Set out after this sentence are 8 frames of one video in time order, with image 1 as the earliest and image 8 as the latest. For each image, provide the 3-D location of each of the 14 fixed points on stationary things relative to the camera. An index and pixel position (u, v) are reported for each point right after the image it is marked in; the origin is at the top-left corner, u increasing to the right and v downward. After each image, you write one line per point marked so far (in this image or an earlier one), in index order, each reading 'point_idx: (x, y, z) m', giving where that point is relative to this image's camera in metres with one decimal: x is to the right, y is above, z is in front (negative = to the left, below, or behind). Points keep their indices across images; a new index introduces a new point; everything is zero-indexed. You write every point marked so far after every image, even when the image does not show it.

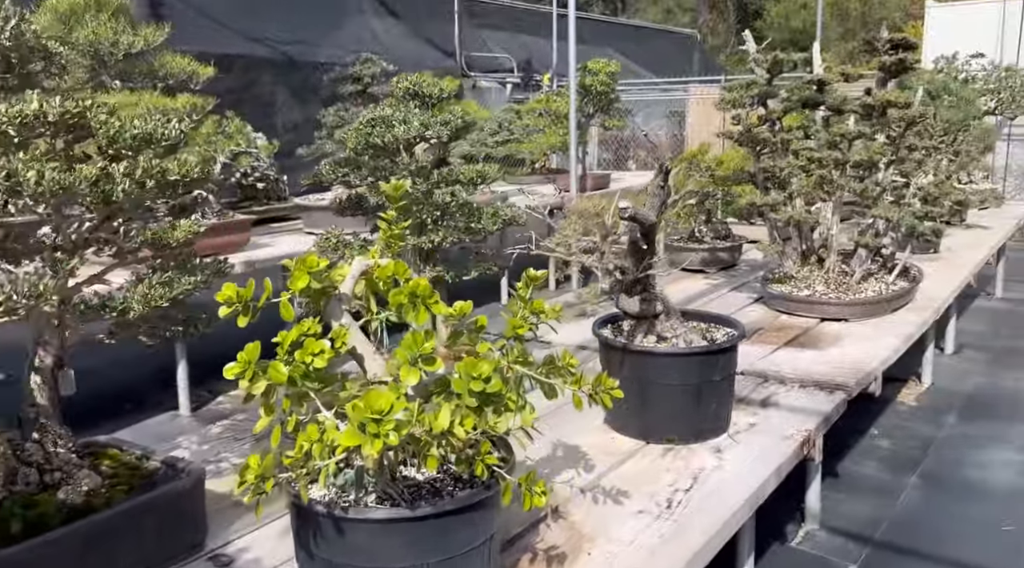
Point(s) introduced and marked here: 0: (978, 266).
0: (+2.6, +0.1, +4.6) m
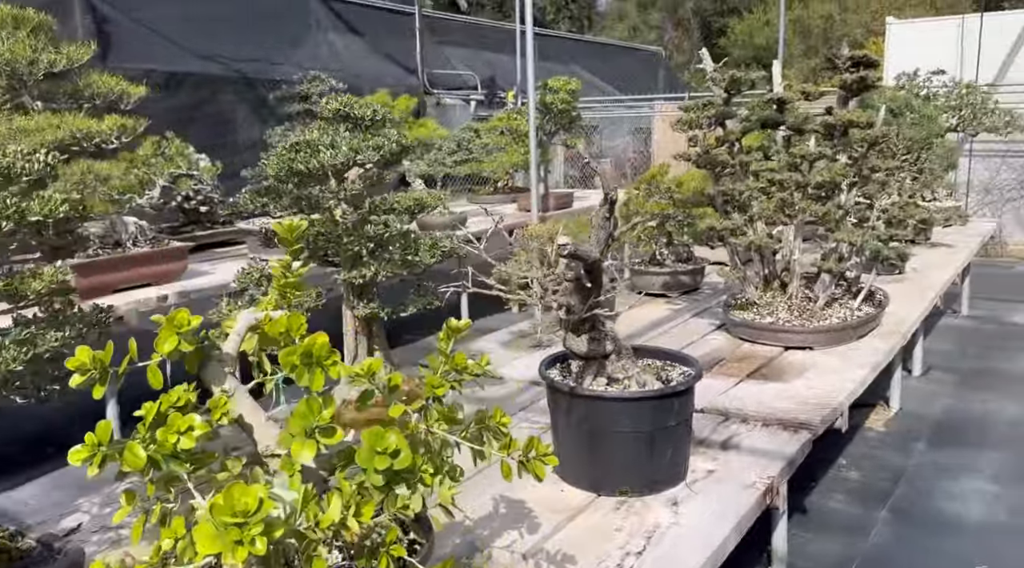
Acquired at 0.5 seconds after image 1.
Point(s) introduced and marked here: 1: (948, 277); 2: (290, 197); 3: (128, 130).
0: (+2.3, 0.0, +4.5) m
1: (+2.4, 0.0, +4.7) m
2: (-0.6, +0.2, +2.2) m
3: (-1.7, +0.7, +3.6) m
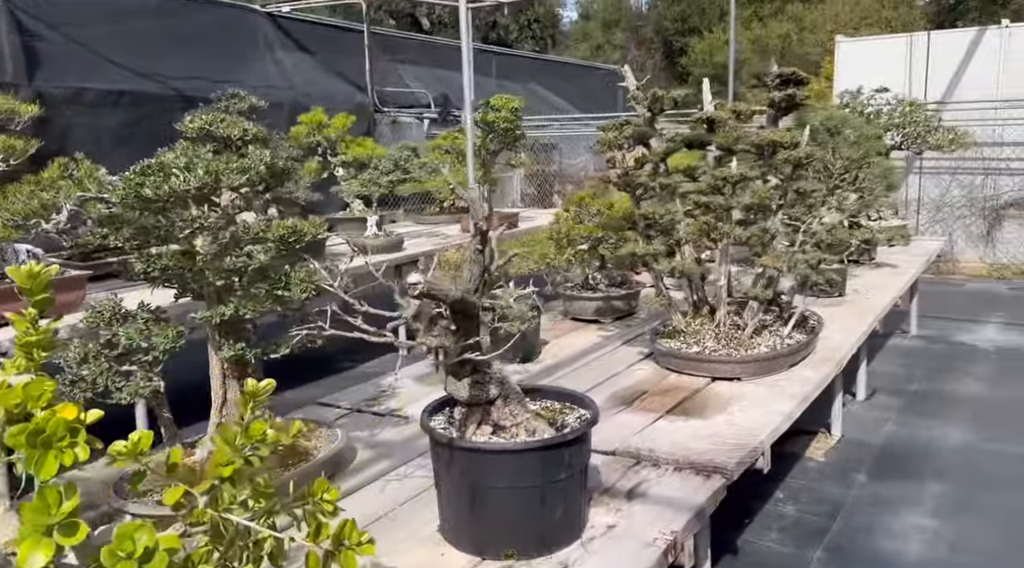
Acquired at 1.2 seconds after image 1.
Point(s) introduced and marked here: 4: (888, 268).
0: (+1.9, -0.1, +4.4) m
1: (+2.1, -0.1, +4.6) m
2: (-0.9, +0.1, +2.0) m
3: (-2.0, +0.5, +3.4) m
4: (+2.4, +0.1, +5.4) m
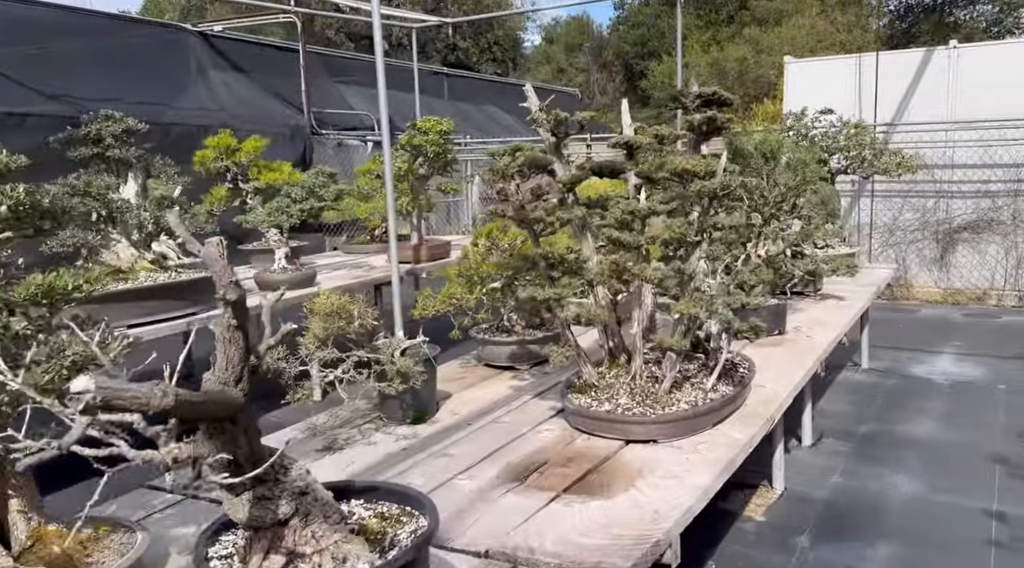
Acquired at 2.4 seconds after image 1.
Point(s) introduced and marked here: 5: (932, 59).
0: (+1.5, -0.3, +4.0) m
1: (+1.6, -0.3, +4.2) m
2: (-1.2, 0.0, +1.5) m
3: (-2.4, +0.3, +2.9) m
4: (+1.9, -0.1, +5.0) m
5: (+4.1, +2.2, +8.2) m
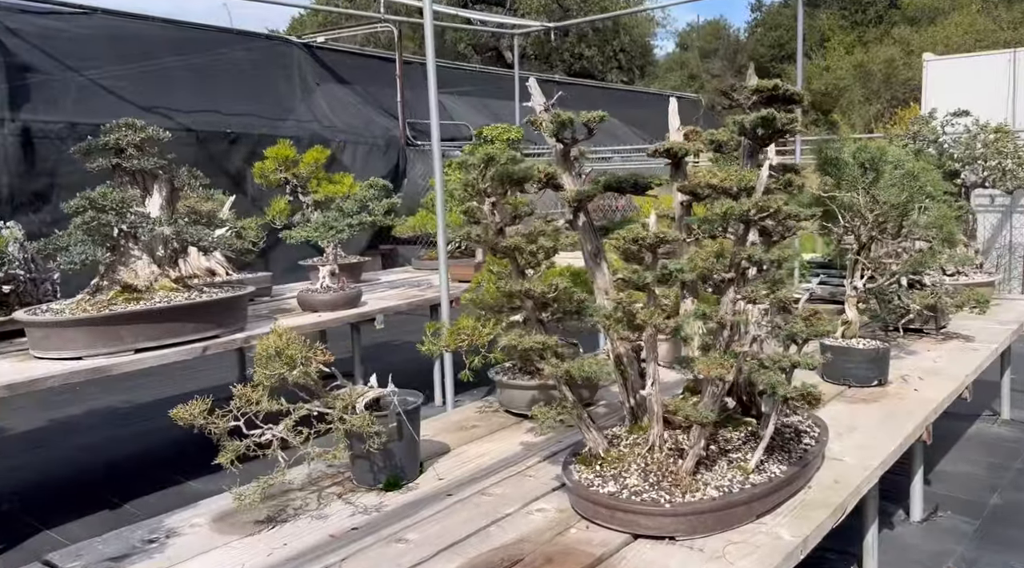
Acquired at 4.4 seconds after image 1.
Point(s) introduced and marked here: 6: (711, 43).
0: (+1.6, -0.5, +3.2) m
1: (+1.8, -0.4, +3.4) m
2: (-1.5, -0.1, +1.2) m
3: (-2.4, +0.3, +2.7) m
4: (+2.2, -0.3, +4.1) m
5: (+4.9, +1.9, +7.0) m
6: (+4.5, +5.6, +19.5) m
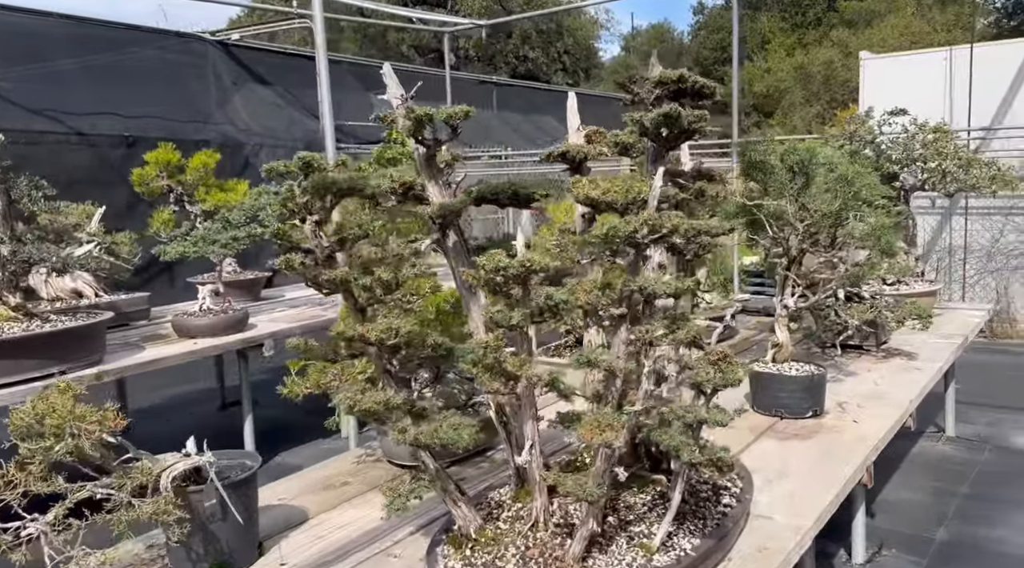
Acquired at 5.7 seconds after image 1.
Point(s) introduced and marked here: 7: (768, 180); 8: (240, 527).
0: (+1.2, -0.5, +2.8) m
1: (+1.4, -0.5, +3.0) m
2: (-1.7, -0.2, +0.6) m
3: (-2.8, +0.2, +2.1) m
4: (+1.7, -0.3, +3.8) m
5: (+4.2, +1.9, +6.8) m
6: (+3.1, +5.5, +19.3) m
7: (+0.9, +0.4, +3.1) m
8: (-0.6, -0.6, +2.0) m
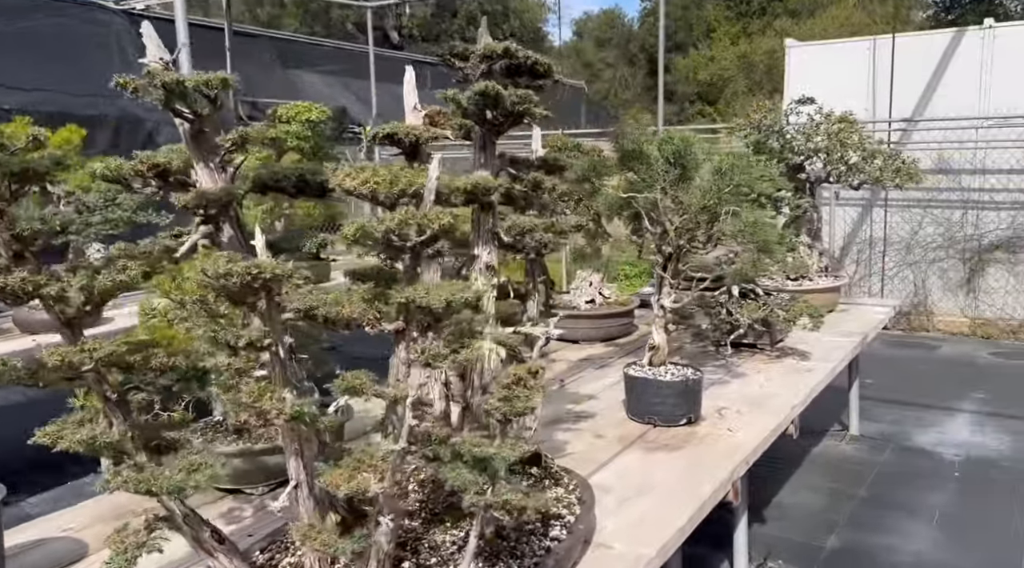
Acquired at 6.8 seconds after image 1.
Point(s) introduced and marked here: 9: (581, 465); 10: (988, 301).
0: (+0.8, -0.5, +2.6) m
1: (+0.9, -0.5, +2.8) m
2: (-2.1, -0.2, +0.2) m
3: (-3.2, +0.2, +1.6) m
4: (+1.2, -0.3, +3.6) m
5: (+3.5, +1.9, +6.7) m
6: (+1.7, +5.8, +19.1) m
7: (+0.5, +0.4, +2.9) m
8: (-1.1, -0.6, +1.7) m
9: (+0.2, -0.6, +2.6) m
10: (+3.6, -0.1, +6.4) m
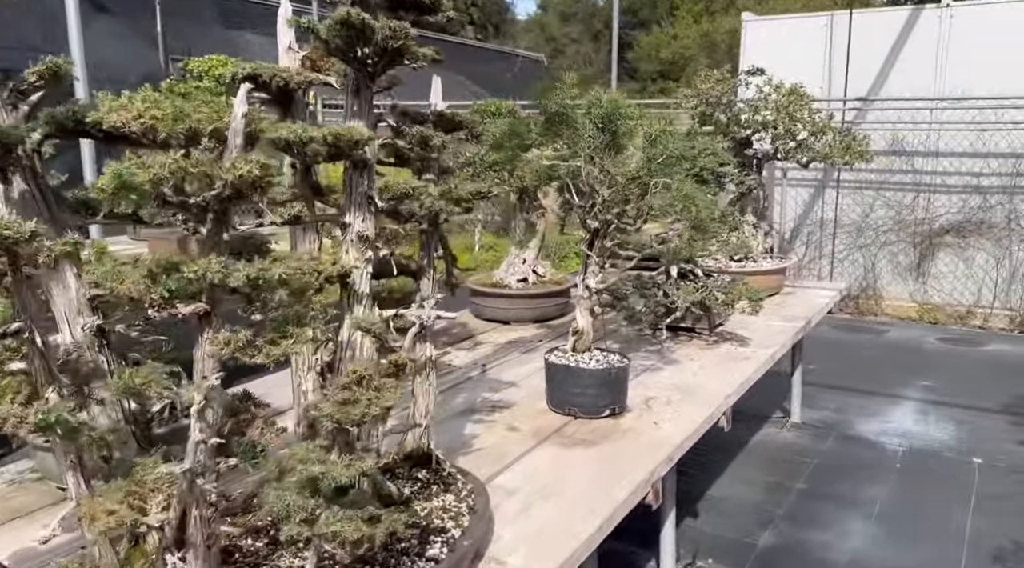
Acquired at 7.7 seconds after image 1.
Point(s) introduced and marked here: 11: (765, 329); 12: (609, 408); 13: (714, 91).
0: (+0.5, -0.5, +2.4) m
1: (+0.6, -0.4, +2.6) m
2: (-2.2, -0.2, -0.2) m
3: (-3.4, +0.3, +1.2) m
4: (+0.9, -0.3, +3.4) m
5: (+3.1, +2.1, +6.5) m
6: (+0.8, +6.3, +18.6) m
7: (+0.2, +0.5, +2.6) m
8: (-1.3, -0.5, +1.4) m
9: (-0.1, -0.5, +2.3) m
10: (+3.1, 0.0, +6.3) m
11: (+1.1, -0.2, +3.6) m
12: (+0.3, -0.4, +2.6) m
13: (+1.0, +1.0, +4.3) m
